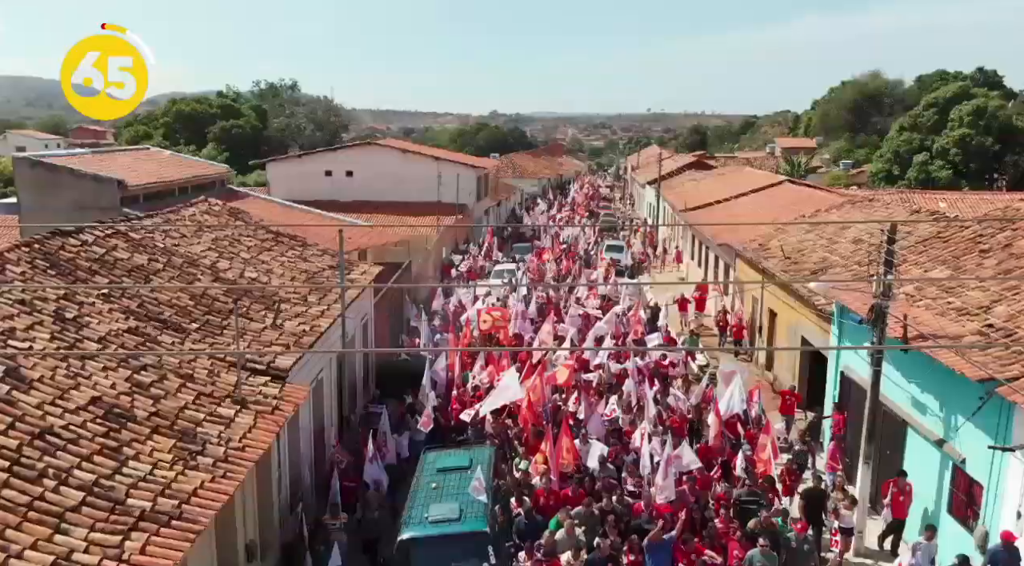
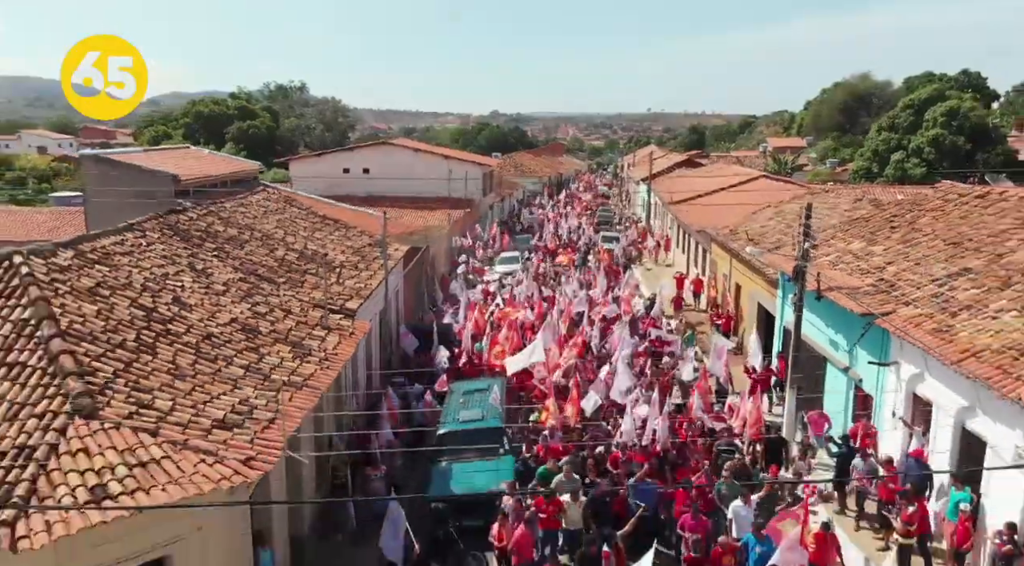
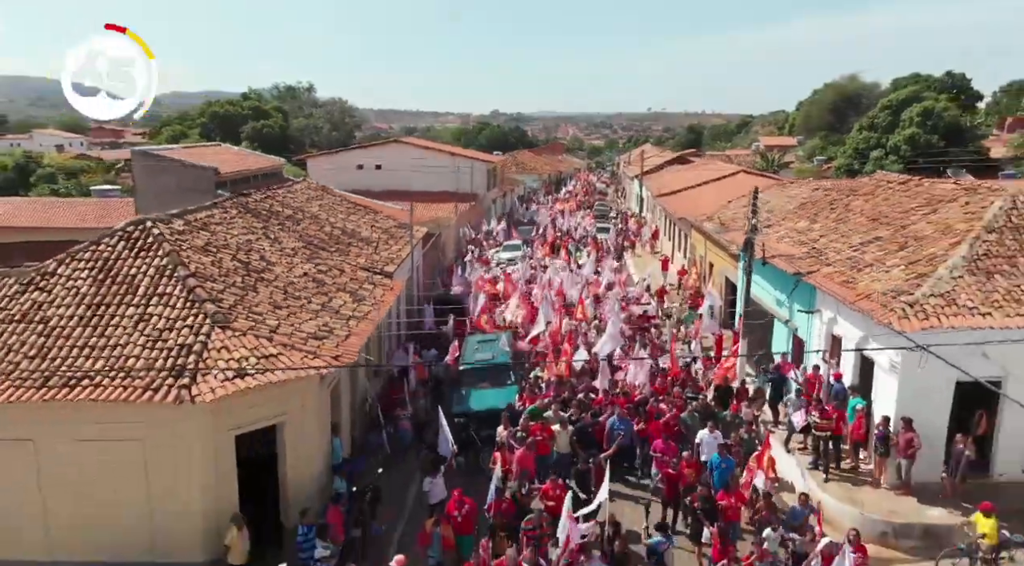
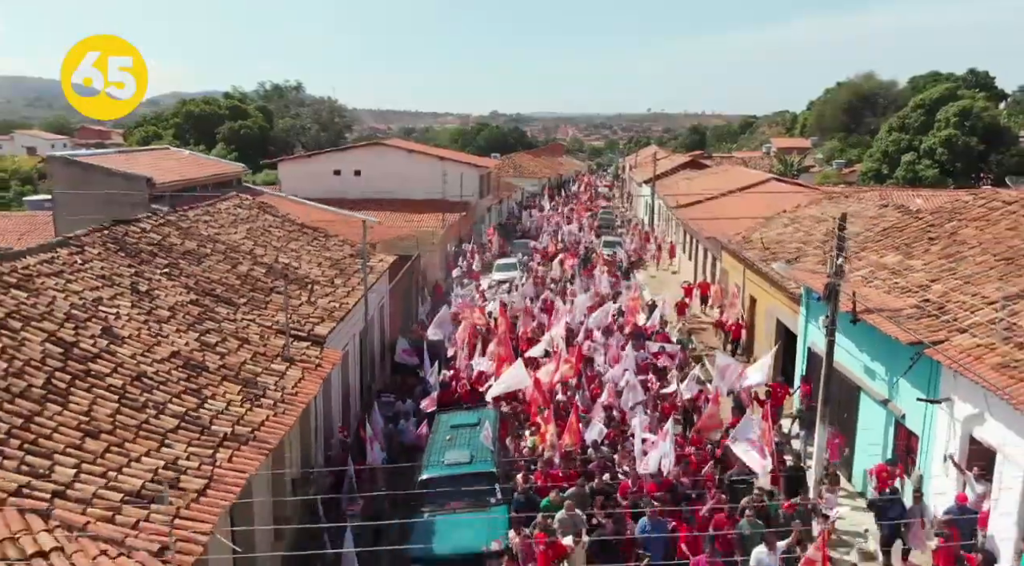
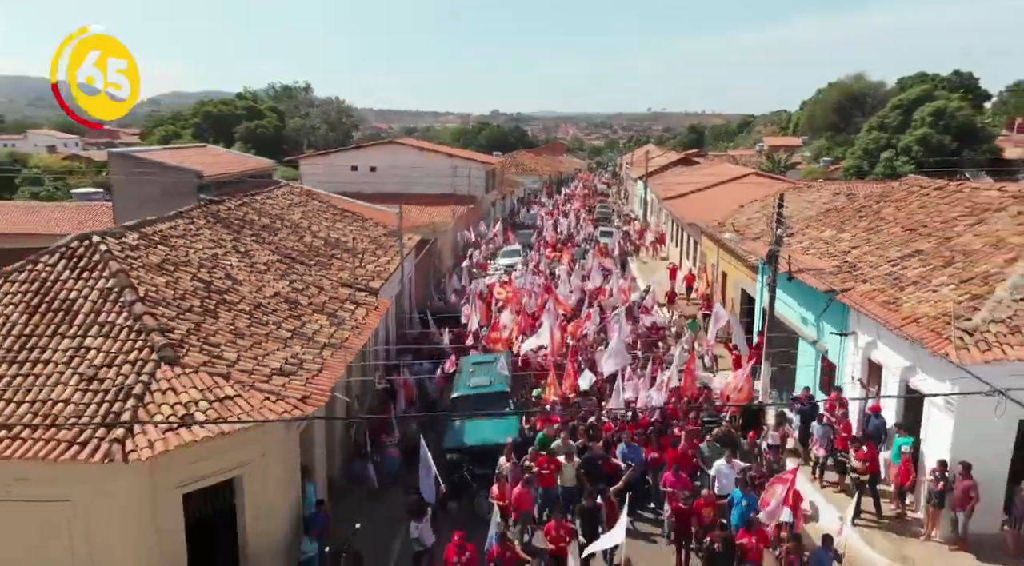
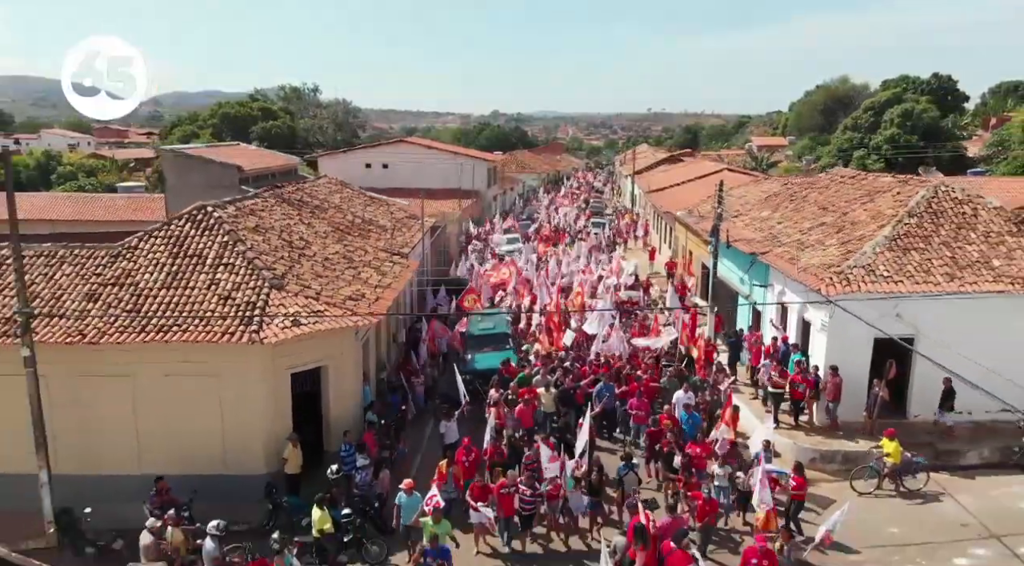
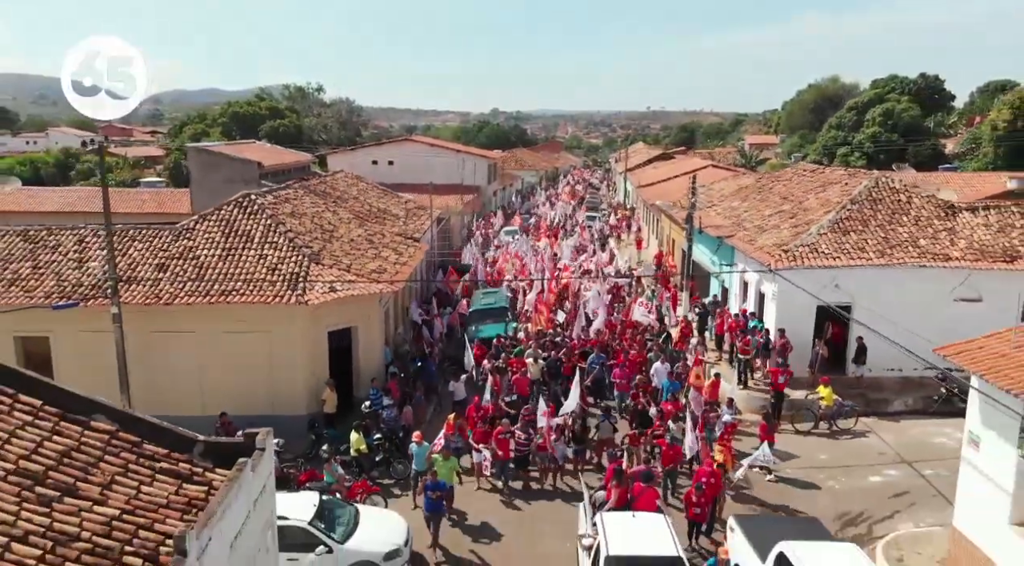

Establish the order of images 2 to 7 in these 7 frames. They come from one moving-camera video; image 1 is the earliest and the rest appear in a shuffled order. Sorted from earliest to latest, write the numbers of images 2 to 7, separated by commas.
4, 2, 5, 3, 6, 7
